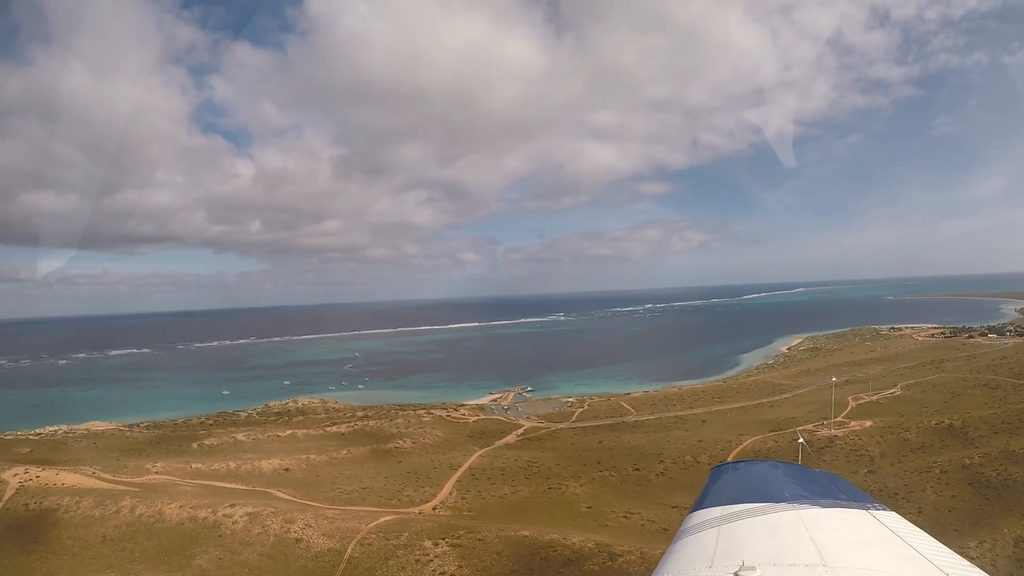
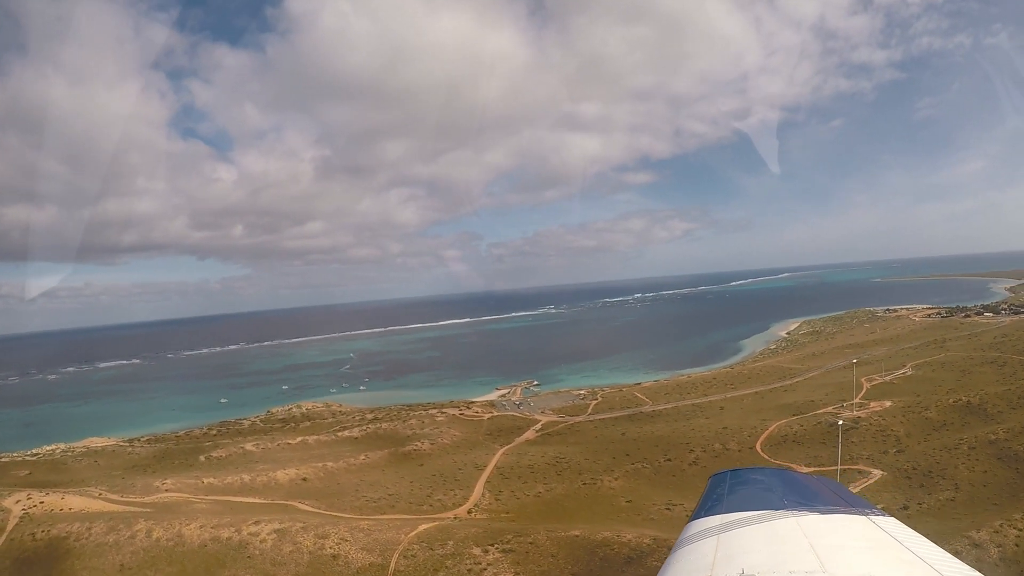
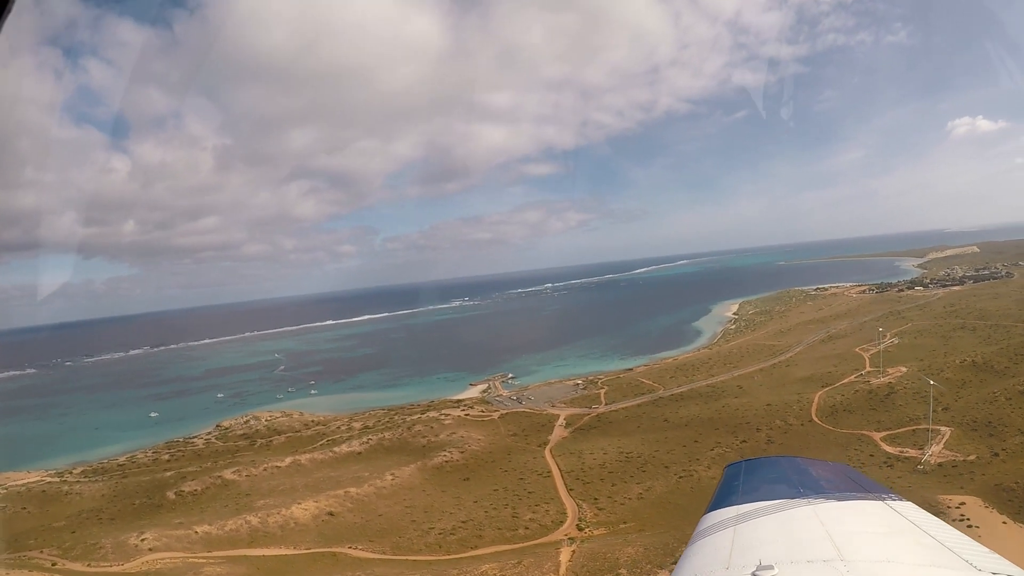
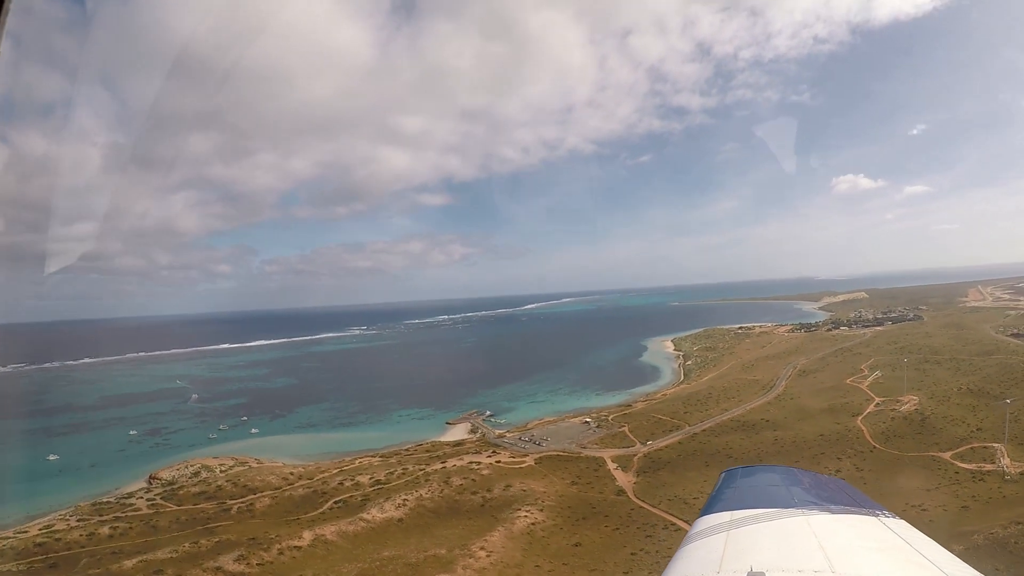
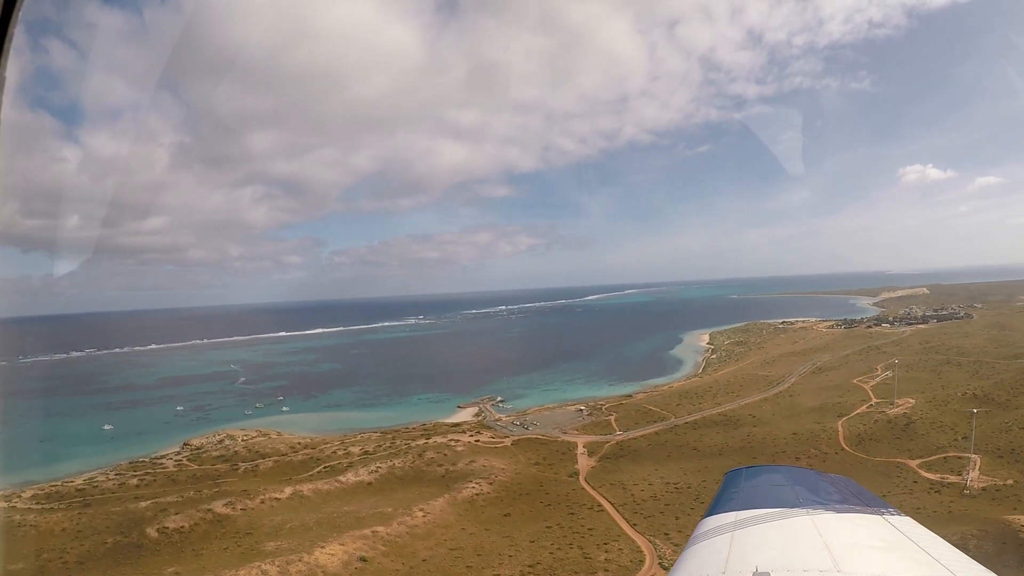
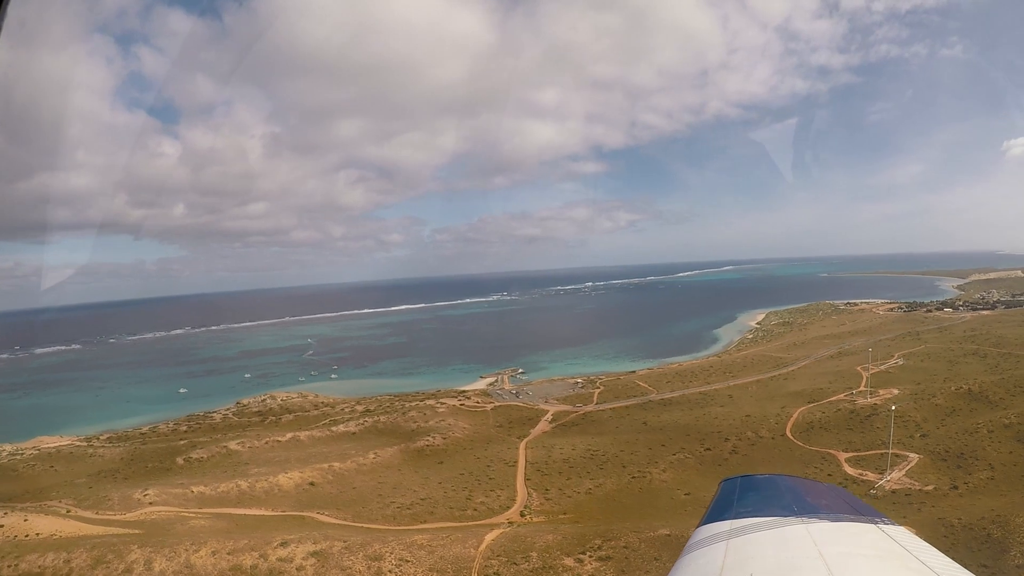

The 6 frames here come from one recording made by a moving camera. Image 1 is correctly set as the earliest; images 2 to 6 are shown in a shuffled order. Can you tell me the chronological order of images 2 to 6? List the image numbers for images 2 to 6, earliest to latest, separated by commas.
2, 6, 3, 5, 4
